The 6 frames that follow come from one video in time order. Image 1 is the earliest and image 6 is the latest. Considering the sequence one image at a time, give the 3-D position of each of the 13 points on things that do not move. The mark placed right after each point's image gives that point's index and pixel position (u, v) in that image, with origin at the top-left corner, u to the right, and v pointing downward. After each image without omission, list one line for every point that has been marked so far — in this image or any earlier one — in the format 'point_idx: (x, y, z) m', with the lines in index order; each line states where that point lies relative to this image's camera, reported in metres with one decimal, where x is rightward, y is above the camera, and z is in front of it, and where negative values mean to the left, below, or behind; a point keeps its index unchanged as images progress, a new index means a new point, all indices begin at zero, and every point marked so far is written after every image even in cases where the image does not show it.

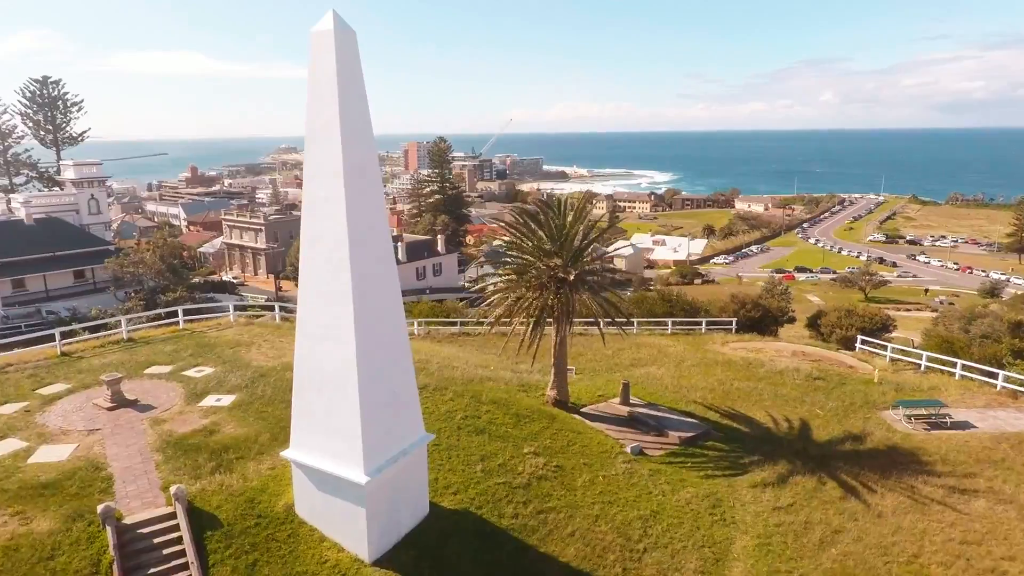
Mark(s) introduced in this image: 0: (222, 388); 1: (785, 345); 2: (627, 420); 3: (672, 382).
0: (-4.9, -1.7, +10.4) m
1: (+8.1, -1.7, +18.1) m
2: (+2.2, -2.6, +12.0) m
3: (+3.7, -2.2, +14.3) m
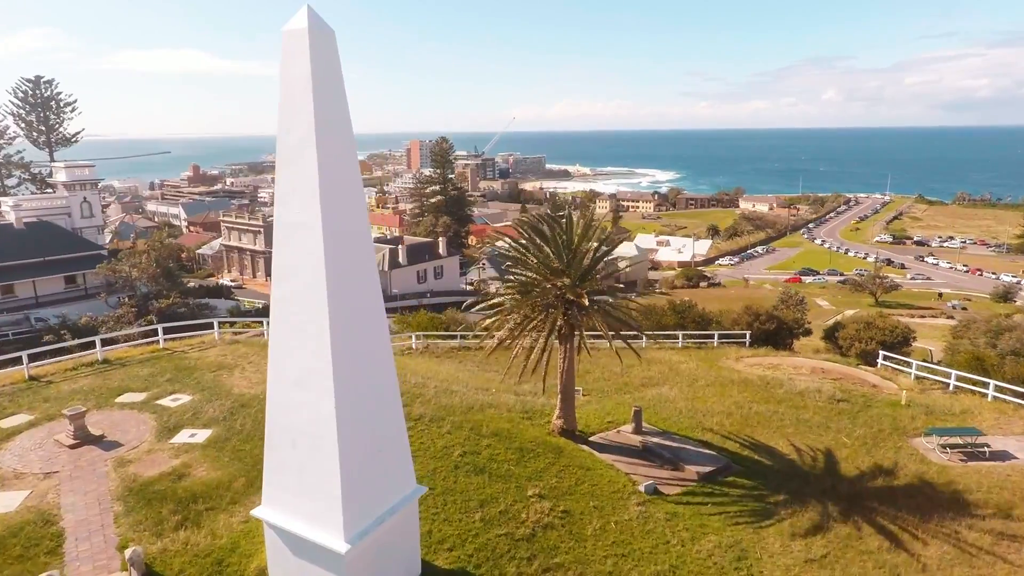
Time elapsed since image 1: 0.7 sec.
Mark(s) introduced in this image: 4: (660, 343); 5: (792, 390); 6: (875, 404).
0: (-4.9, -2.1, +9.5) m
1: (+8.2, -2.1, +17.2) m
2: (+2.3, -2.9, +11.0) m
3: (+3.8, -2.6, +13.3) m
4: (+4.4, -1.6, +18.2) m
5: (+6.7, -2.4, +14.6) m
6: (+8.3, -2.6, +13.9) m
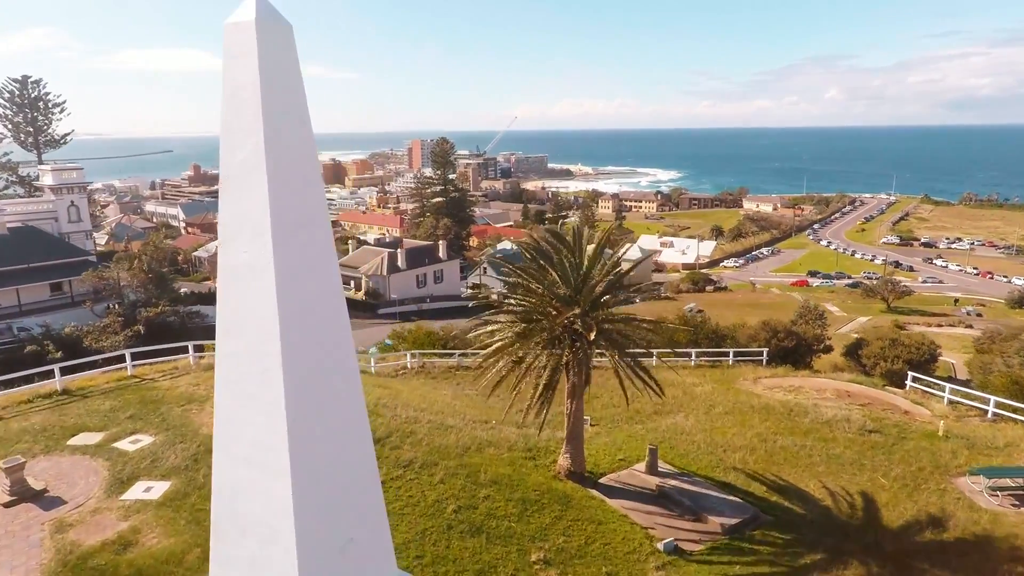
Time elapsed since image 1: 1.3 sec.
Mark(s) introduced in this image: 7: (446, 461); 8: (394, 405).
0: (-4.9, -2.5, +8.4) m
1: (+8.2, -2.5, +16.0) m
2: (+2.3, -3.4, +9.9) m
3: (+3.8, -3.0, +12.2) m
4: (+4.4, -2.0, +17.0) m
5: (+6.7, -2.8, +13.4) m
6: (+8.3, -3.1, +12.8) m
7: (-1.0, -2.6, +9.3) m
8: (-2.3, -2.2, +11.6) m
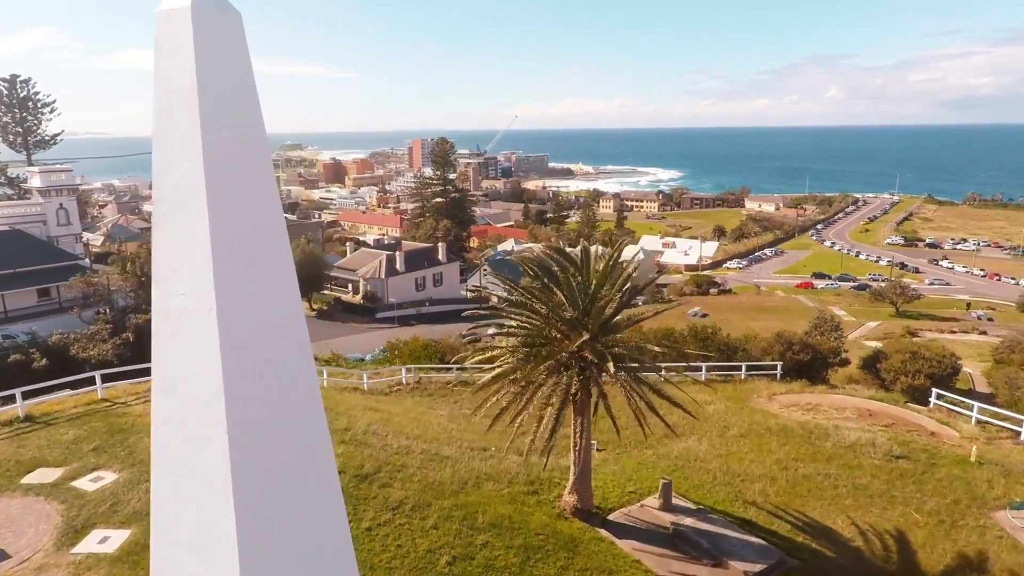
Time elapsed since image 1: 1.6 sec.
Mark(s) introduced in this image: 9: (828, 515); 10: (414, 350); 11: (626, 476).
0: (-4.9, -2.8, +7.5) m
1: (+8.2, -2.8, +15.1) m
2: (+2.3, -3.7, +9.0) m
3: (+3.8, -3.3, +11.3) m
4: (+4.4, -2.3, +16.1) m
5: (+6.7, -3.1, +12.5) m
6: (+8.3, -3.4, +11.9) m
7: (-1.0, -2.9, +8.4) m
8: (-2.2, -2.5, +10.7) m
9: (+5.1, -3.7, +9.9) m
10: (-2.8, -1.8, +17.8) m
11: (+2.0, -3.3, +10.8) m
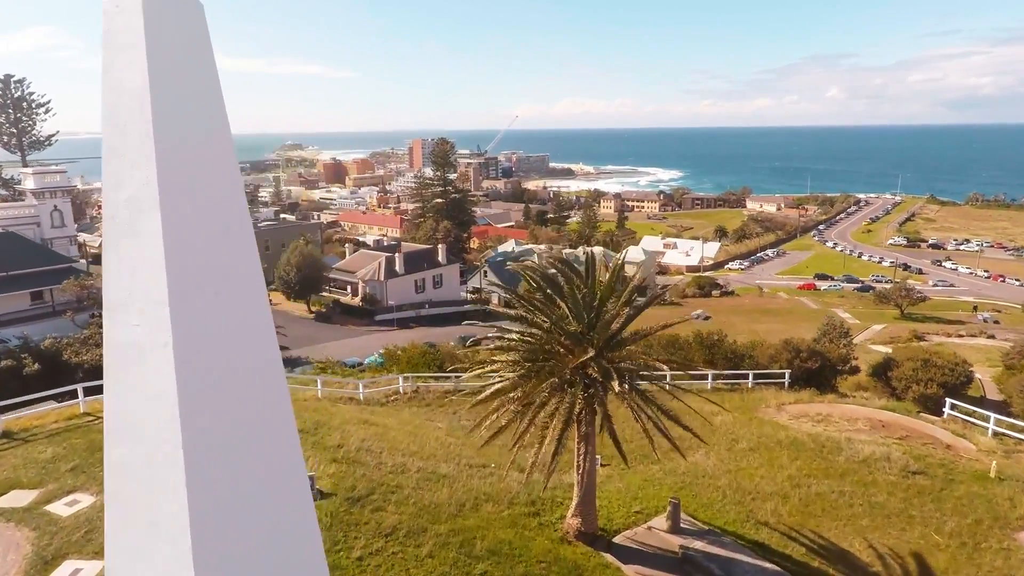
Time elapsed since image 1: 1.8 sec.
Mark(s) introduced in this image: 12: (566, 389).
0: (-4.9, -3.0, +7.0) m
1: (+8.2, -3.0, +14.6) m
2: (+2.3, -3.8, +8.5) m
3: (+3.8, -3.4, +10.8) m
4: (+4.5, -2.5, +15.6) m
5: (+6.7, -3.3, +12.0) m
6: (+8.3, -3.5, +11.4) m
7: (-1.0, -3.1, +8.0) m
8: (-2.2, -2.6, +10.2) m
9: (+5.1, -3.8, +9.4) m
10: (-2.8, -2.0, +17.3) m
11: (+2.0, -3.5, +10.4) m
12: (+0.7, -1.3, +7.9) m
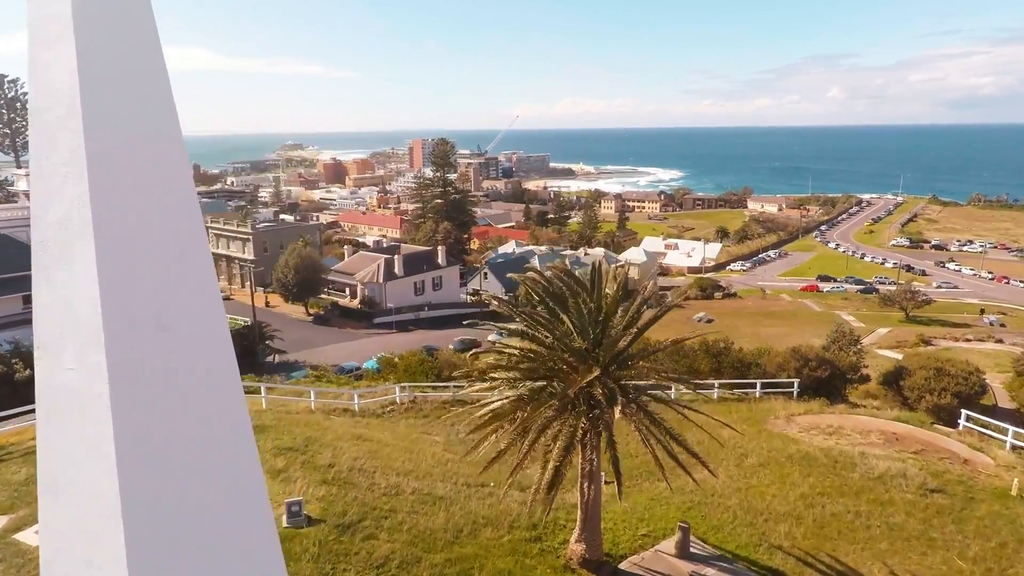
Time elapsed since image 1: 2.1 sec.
0: (-4.9, -3.1, +6.6) m
1: (+8.2, -3.1, +14.1) m
2: (+2.3, -4.0, +8.0) m
3: (+3.8, -3.6, +10.3) m
4: (+4.5, -2.7, +15.1) m
5: (+6.7, -3.5, +11.5) m
6: (+8.3, -3.7, +10.9) m
7: (-1.0, -3.3, +7.5) m
8: (-2.2, -2.8, +9.7) m
9: (+5.1, -4.0, +8.9) m
10: (-2.8, -2.1, +16.8) m
11: (+2.0, -3.7, +9.9) m
12: (+0.7, -1.4, +7.4) m
